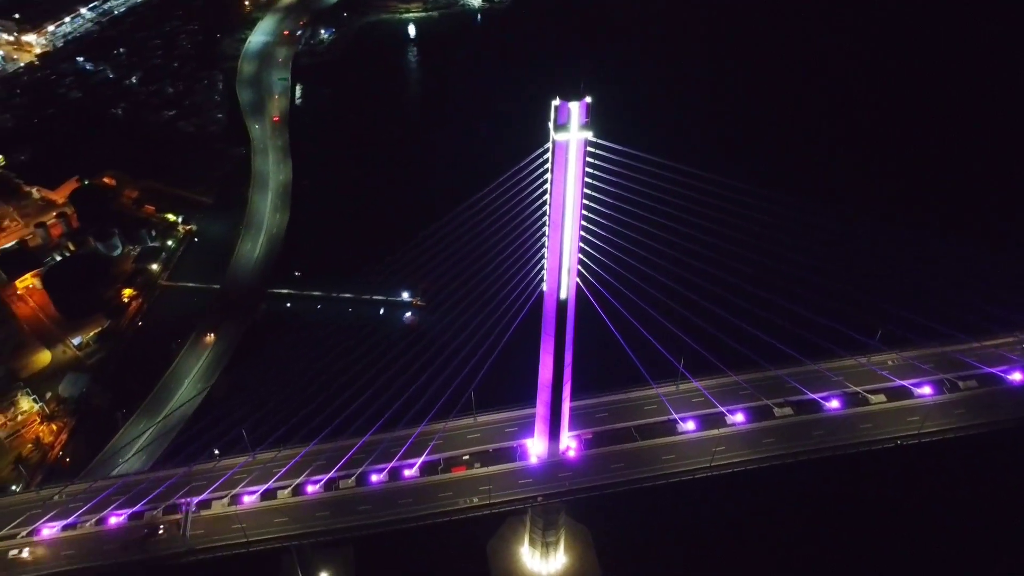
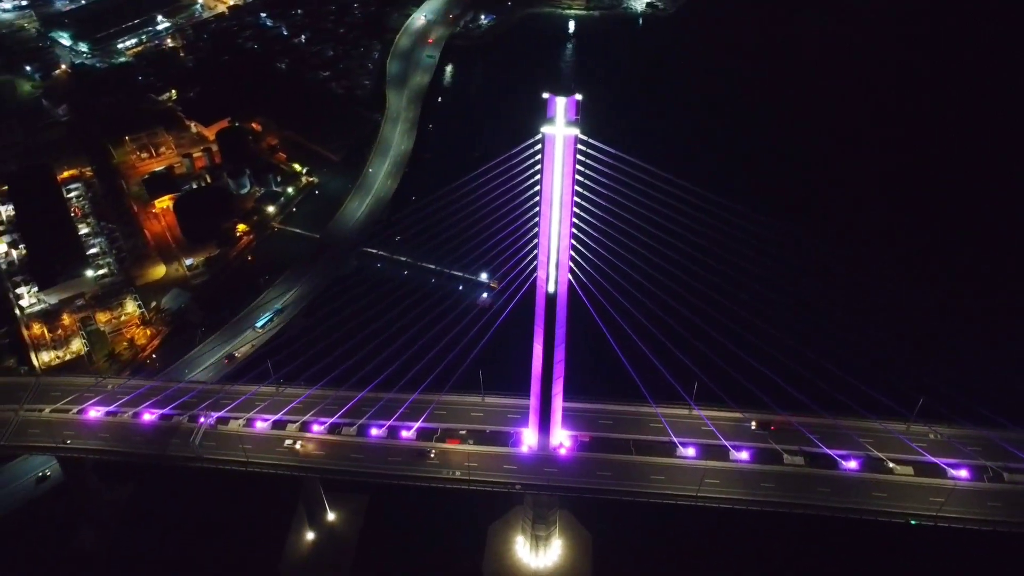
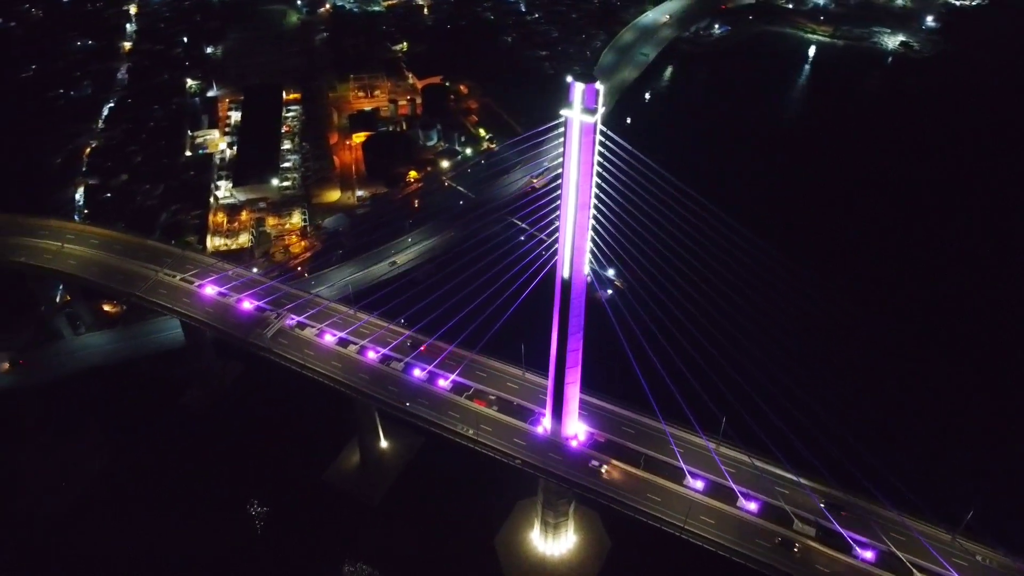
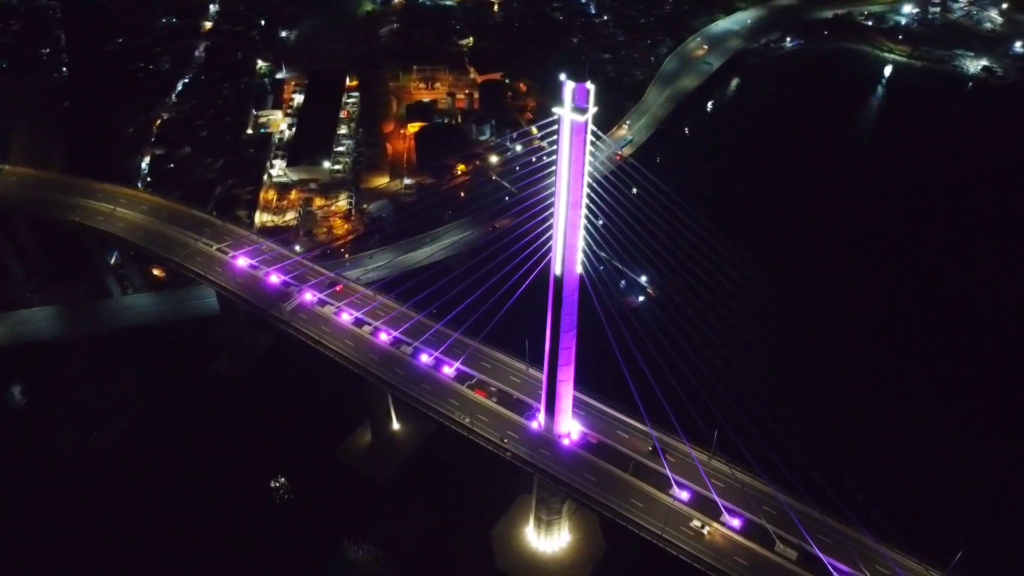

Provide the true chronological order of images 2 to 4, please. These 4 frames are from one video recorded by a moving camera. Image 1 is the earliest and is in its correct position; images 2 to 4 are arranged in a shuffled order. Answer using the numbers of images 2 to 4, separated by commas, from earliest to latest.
2, 3, 4
